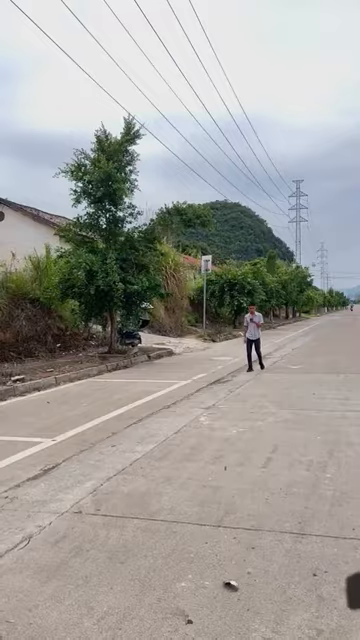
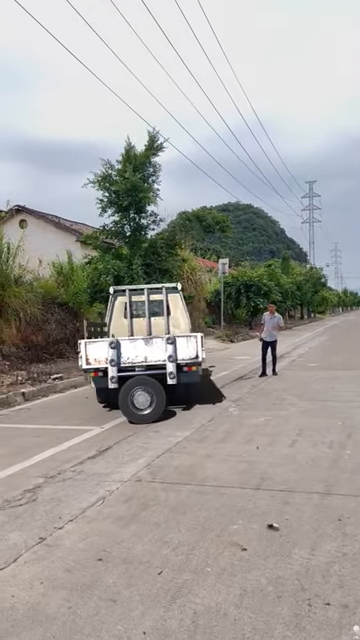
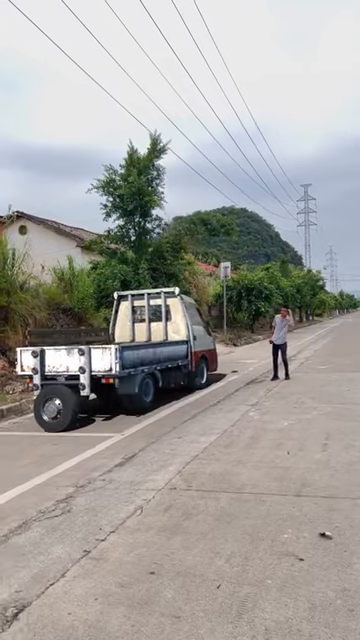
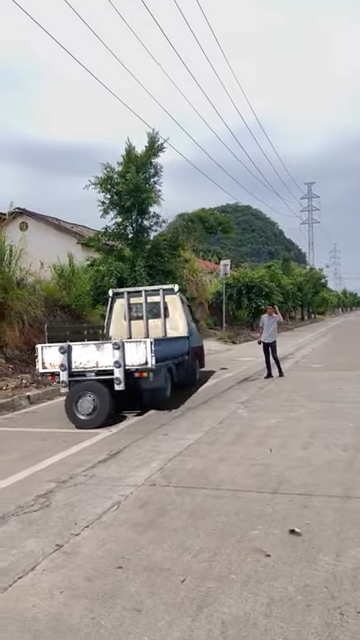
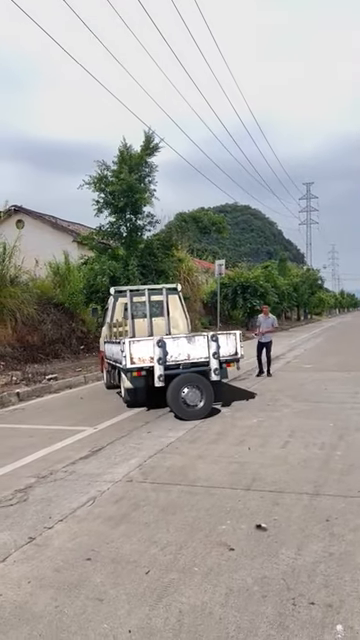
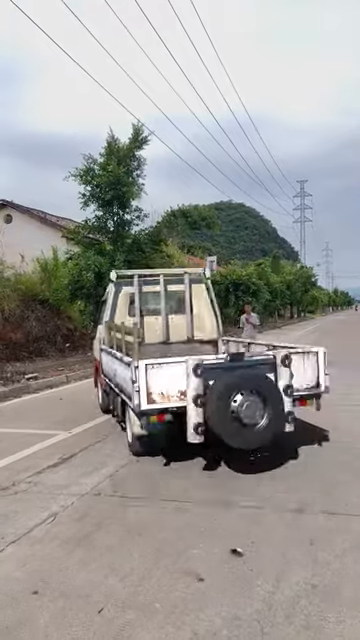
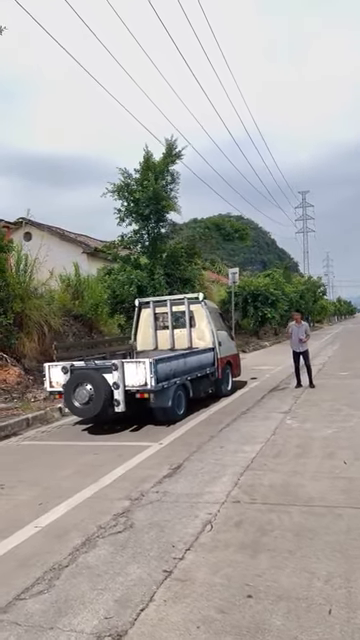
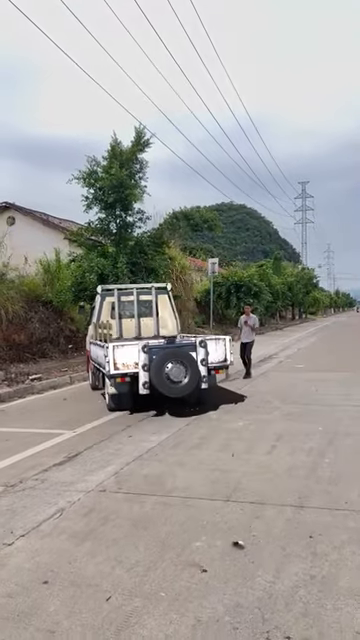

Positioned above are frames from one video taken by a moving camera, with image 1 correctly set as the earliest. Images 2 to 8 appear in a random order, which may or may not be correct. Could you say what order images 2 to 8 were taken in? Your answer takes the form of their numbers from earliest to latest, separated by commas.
6, 8, 5, 2, 4, 3, 7
